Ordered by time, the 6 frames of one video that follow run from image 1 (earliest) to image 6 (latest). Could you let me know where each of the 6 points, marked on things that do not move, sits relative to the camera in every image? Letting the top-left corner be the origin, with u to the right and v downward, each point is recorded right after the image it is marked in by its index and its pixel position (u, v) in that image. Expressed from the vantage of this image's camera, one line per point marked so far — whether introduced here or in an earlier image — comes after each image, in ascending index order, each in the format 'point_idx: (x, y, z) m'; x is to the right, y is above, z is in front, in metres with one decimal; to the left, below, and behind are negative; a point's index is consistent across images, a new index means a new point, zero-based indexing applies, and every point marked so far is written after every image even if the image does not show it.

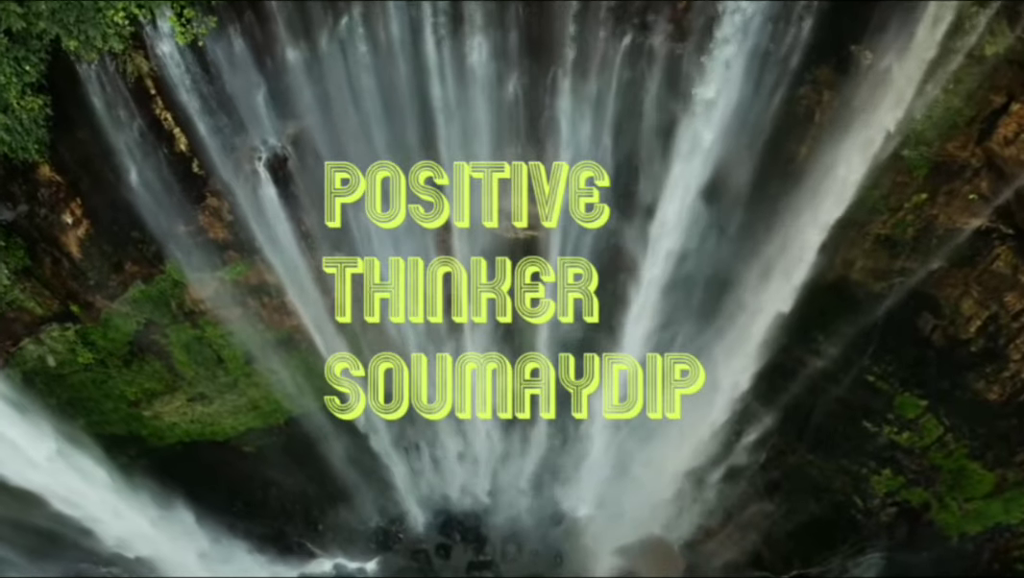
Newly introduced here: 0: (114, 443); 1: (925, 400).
0: (-4.2, -1.6, +8.9) m
1: (+4.0, -1.1, +8.2) m
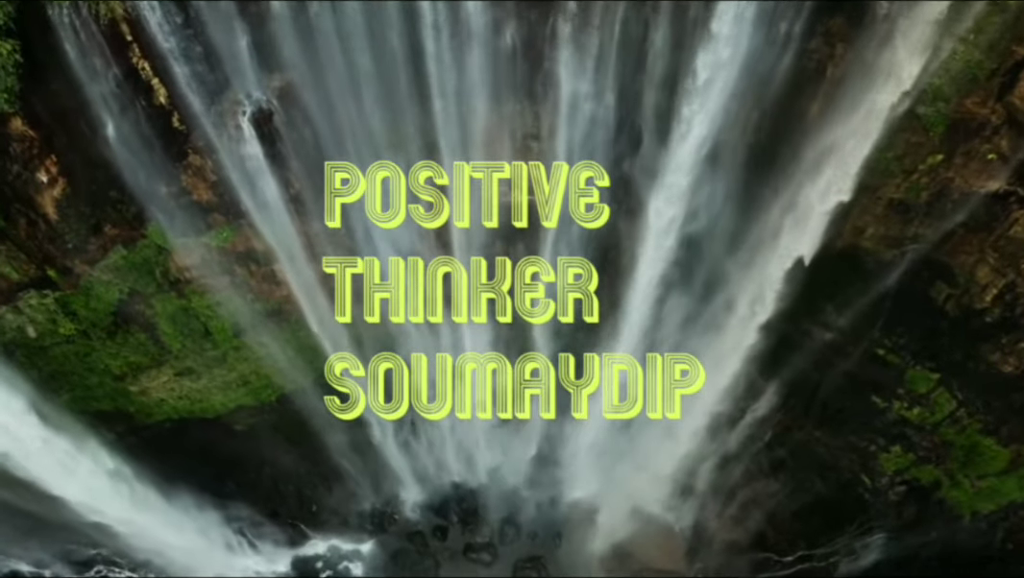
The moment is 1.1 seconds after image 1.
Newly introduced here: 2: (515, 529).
0: (-4.2, -1.3, +8.6) m
1: (+4.0, -0.8, +7.9) m
2: (0.0, -2.8, +9.8) m
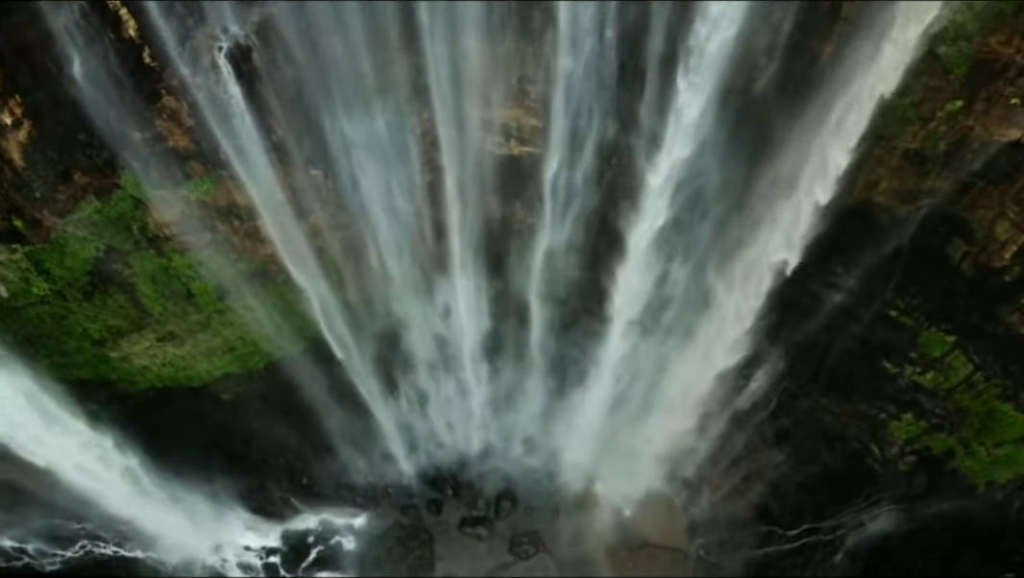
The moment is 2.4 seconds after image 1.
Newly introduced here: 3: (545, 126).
0: (-4.2, -1.0, +8.3) m
1: (+3.9, -0.4, +7.6) m
2: (0.0, -2.4, +9.5) m
3: (+0.3, +1.3, +6.9) m
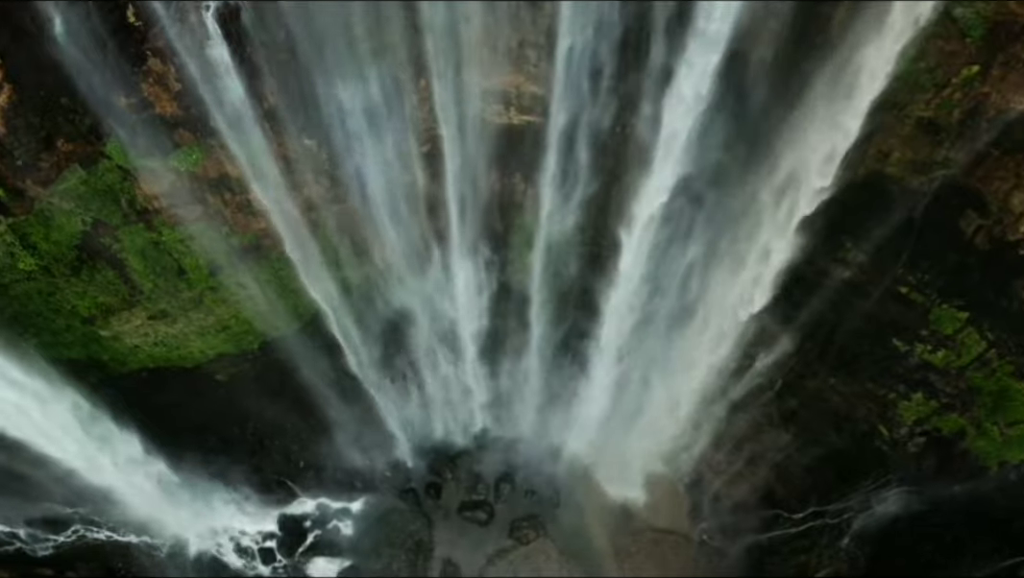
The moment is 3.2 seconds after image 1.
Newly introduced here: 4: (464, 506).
0: (-4.2, -0.7, +8.1) m
1: (+3.9, -0.2, +7.4) m
2: (0.0, -2.1, +9.3) m
3: (+0.3, +1.5, +6.6) m
4: (-0.5, -2.4, +9.3) m
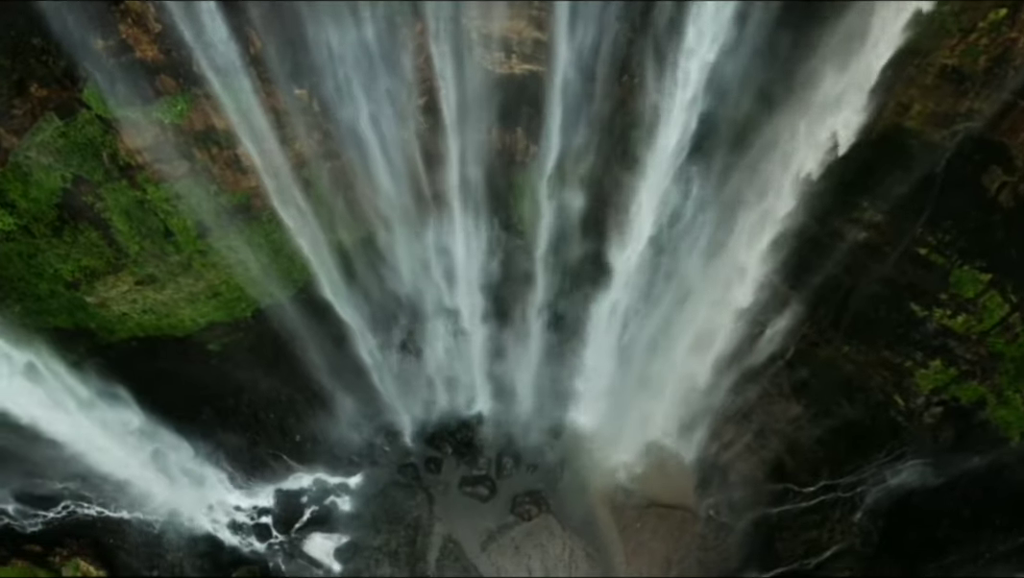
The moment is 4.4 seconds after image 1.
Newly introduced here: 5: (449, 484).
0: (-4.2, -0.4, +7.8) m
1: (+3.9, +0.1, +7.0) m
2: (0.0, -1.8, +9.0) m
3: (+0.3, +1.8, +6.3) m
4: (-0.5, -2.0, +9.0) m
5: (-0.7, -2.0, +9.0) m
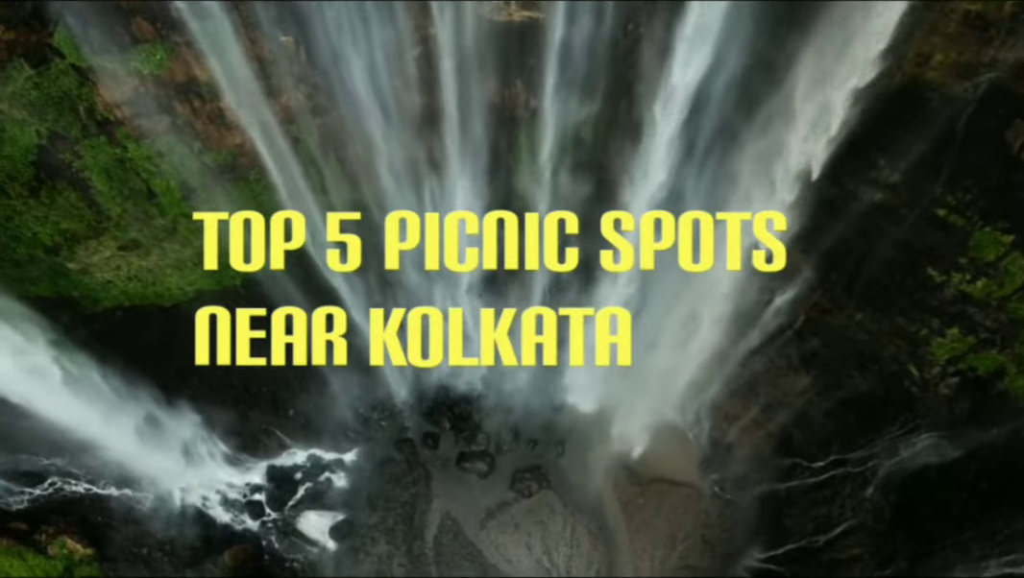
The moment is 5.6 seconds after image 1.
0: (-4.2, -0.1, +7.5) m
1: (+3.9, +0.4, +6.7) m
2: (0.0, -1.4, +8.7) m
3: (+0.3, +2.1, +5.9) m
4: (-0.5, -1.7, +8.7) m
5: (-0.7, -1.7, +8.7) m
